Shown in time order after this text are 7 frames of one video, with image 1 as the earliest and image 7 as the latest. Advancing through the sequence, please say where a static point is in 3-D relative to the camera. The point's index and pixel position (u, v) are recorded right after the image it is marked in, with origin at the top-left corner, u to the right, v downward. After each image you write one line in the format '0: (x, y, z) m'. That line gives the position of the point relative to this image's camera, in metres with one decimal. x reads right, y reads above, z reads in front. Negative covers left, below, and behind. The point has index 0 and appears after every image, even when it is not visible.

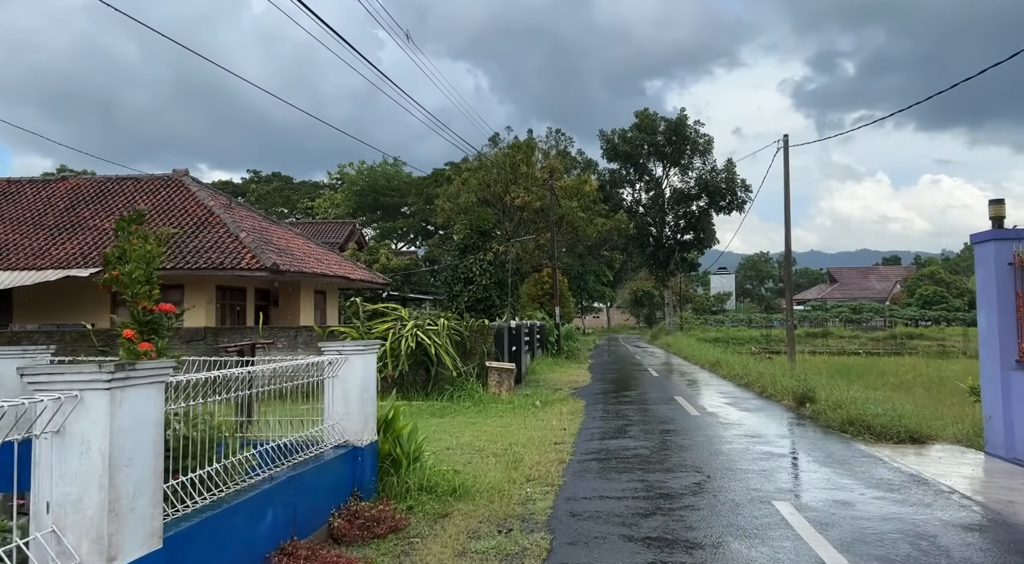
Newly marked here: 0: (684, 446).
0: (+2.0, -1.9, +8.4) m
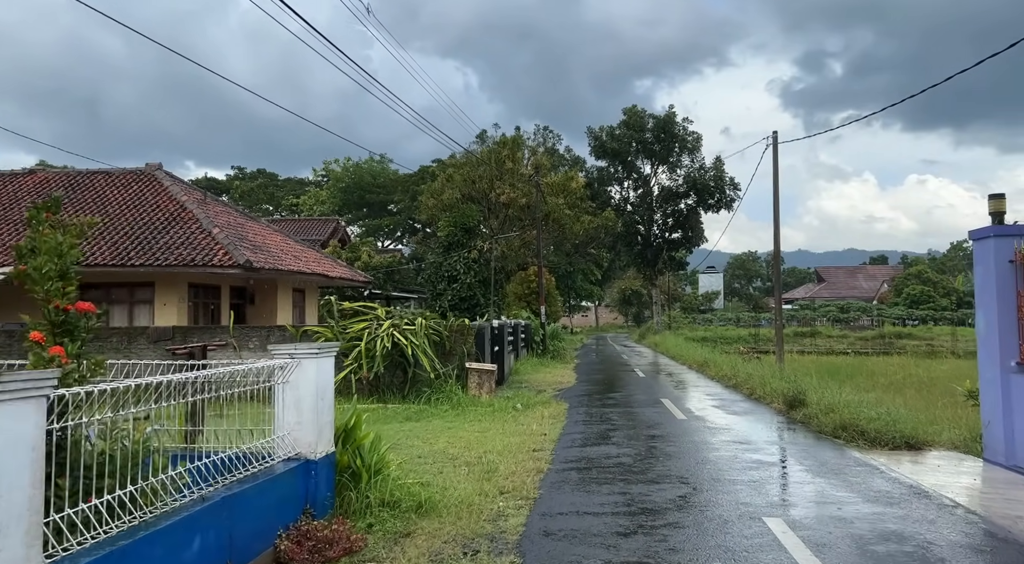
0: (+1.7, -1.9, +7.9) m
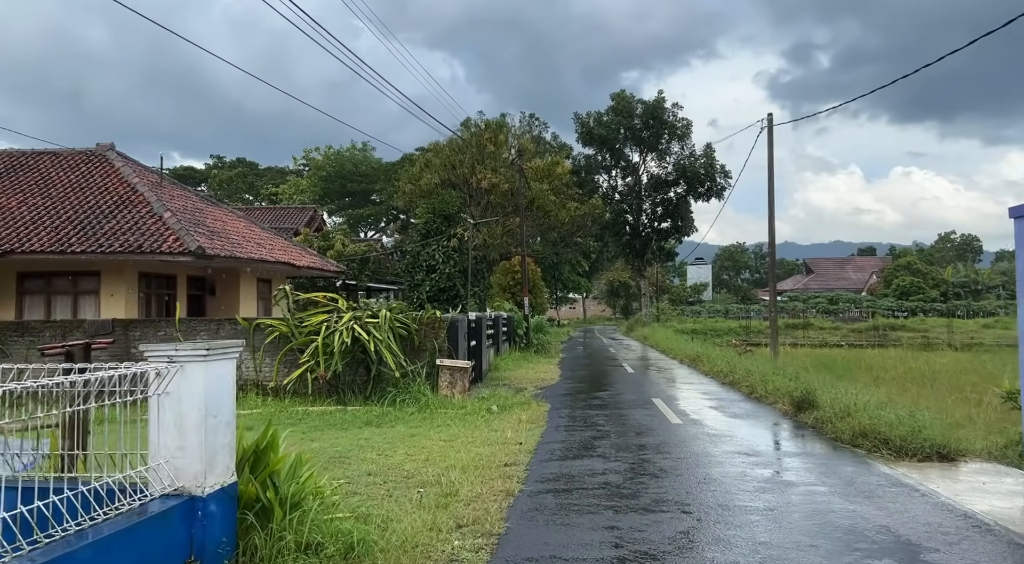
0: (+1.4, -1.7, +6.7) m
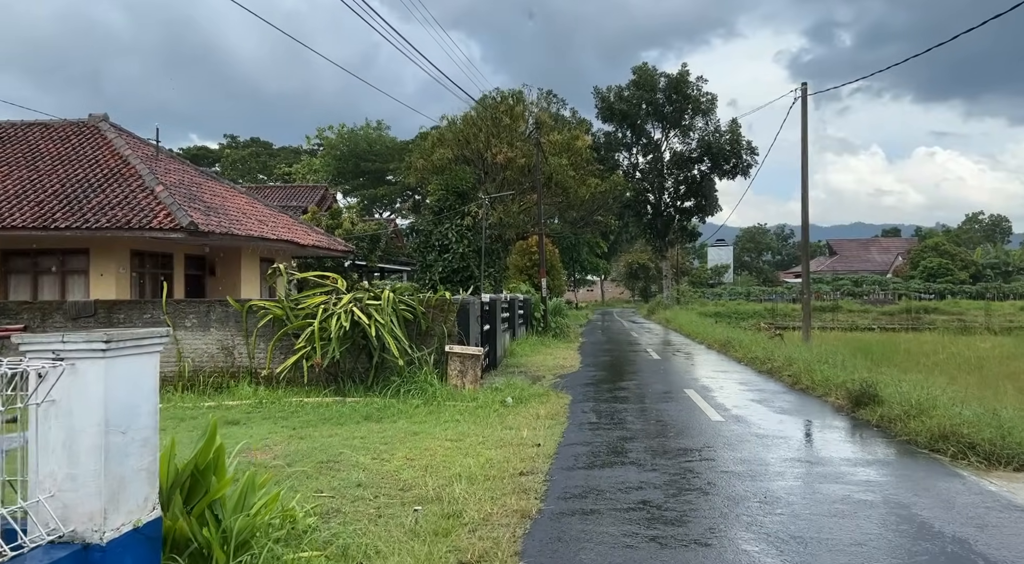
0: (+1.5, -1.5, +5.6) m
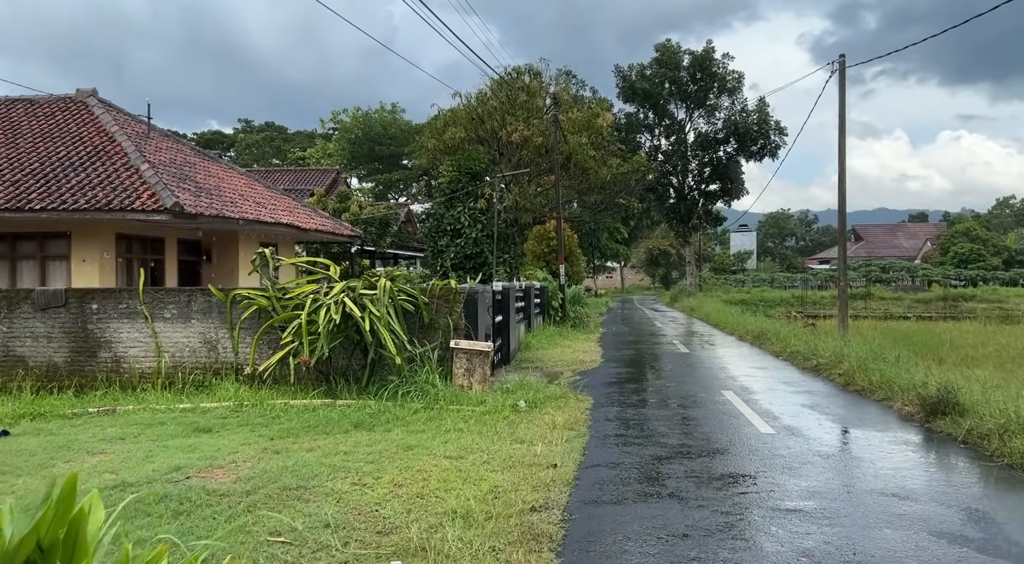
0: (+1.6, -1.5, +4.3) m
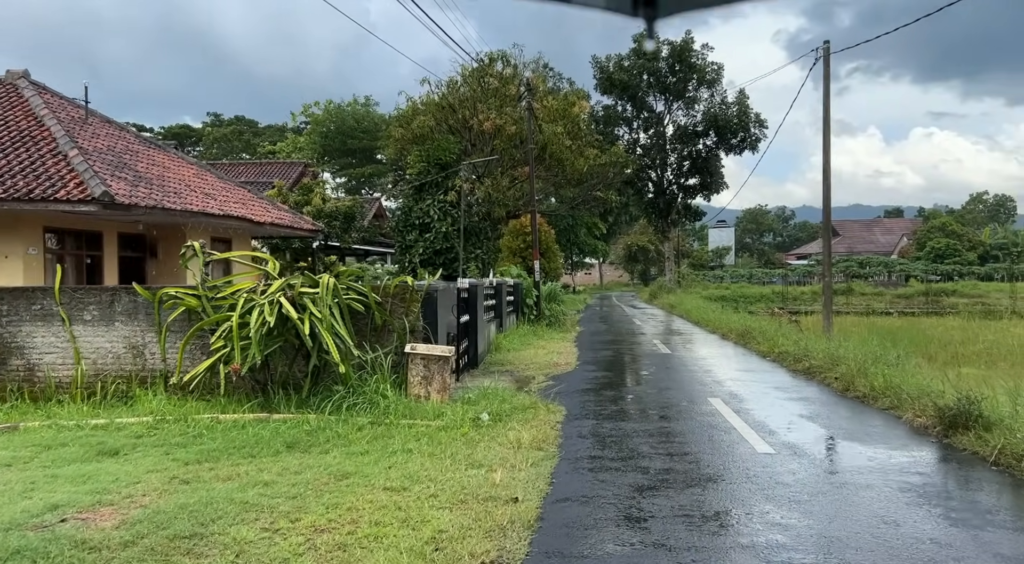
0: (+1.3, -1.4, +3.3) m
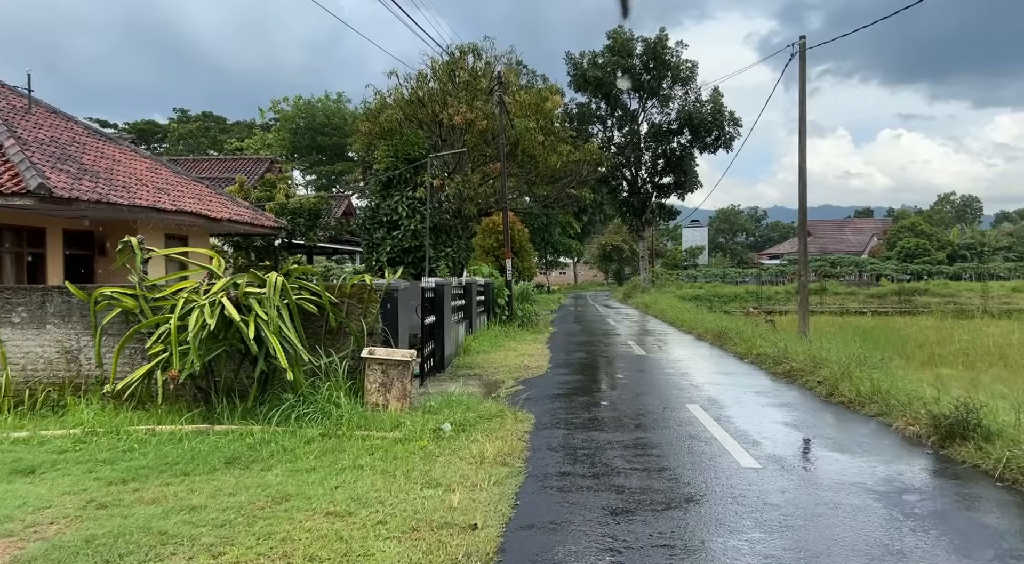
0: (+1.1, -1.4, +2.8) m
